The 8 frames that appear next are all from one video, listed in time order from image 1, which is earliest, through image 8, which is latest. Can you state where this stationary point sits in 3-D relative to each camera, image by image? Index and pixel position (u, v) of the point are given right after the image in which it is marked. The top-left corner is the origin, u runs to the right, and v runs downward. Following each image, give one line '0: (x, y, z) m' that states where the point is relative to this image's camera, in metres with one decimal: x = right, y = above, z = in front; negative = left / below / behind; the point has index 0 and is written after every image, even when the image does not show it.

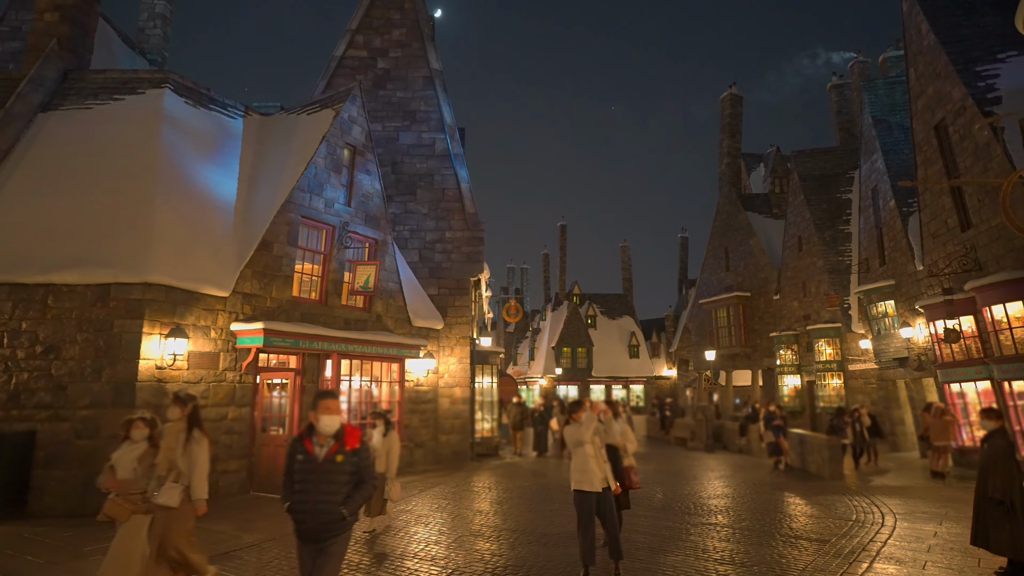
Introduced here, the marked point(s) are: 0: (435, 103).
0: (-2.0, +4.7, +15.6) m
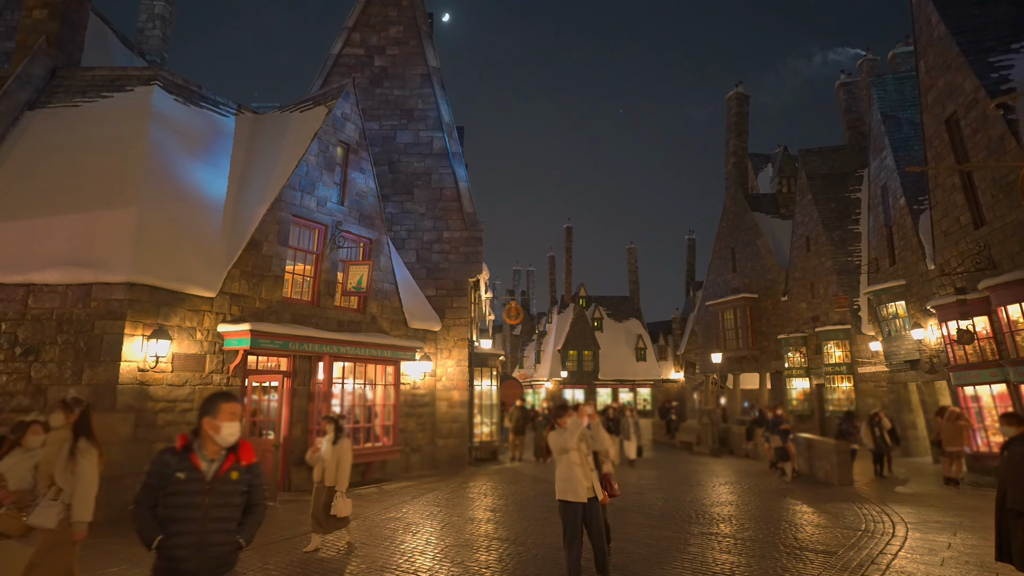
0: (-2.0, +4.7, +15.4) m
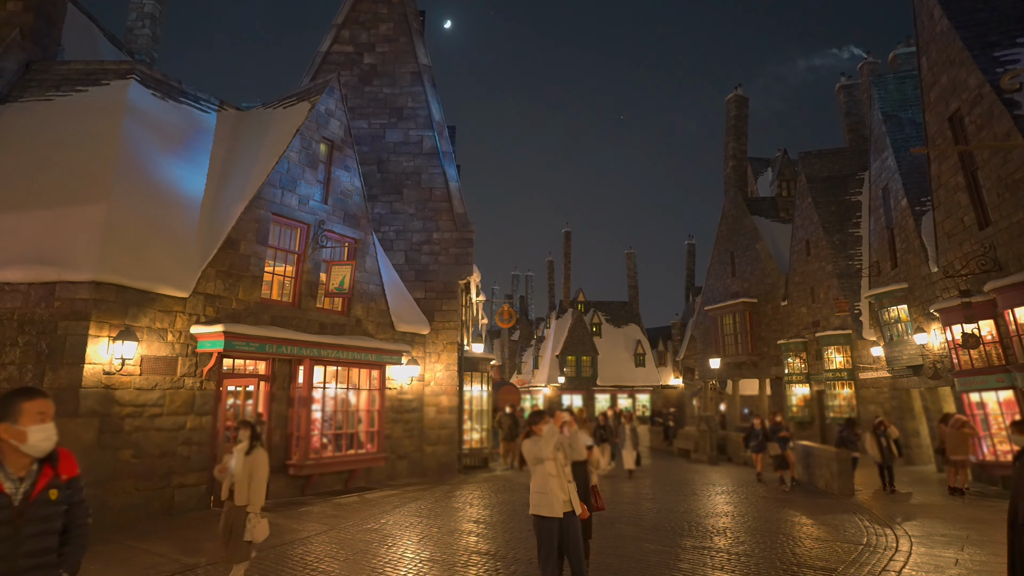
0: (-2.2, +4.6, +15.0) m
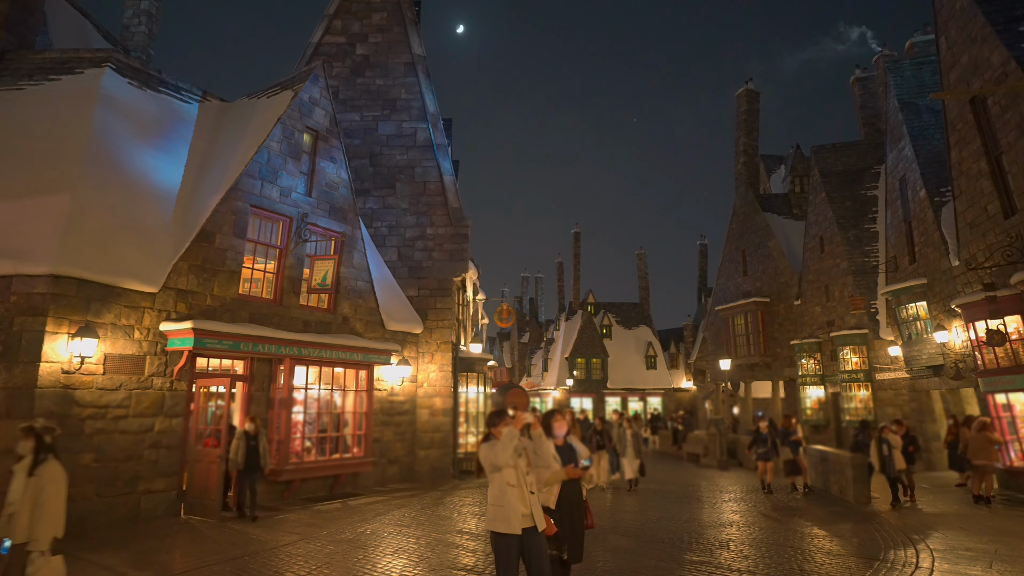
0: (-2.3, +4.7, +14.5) m
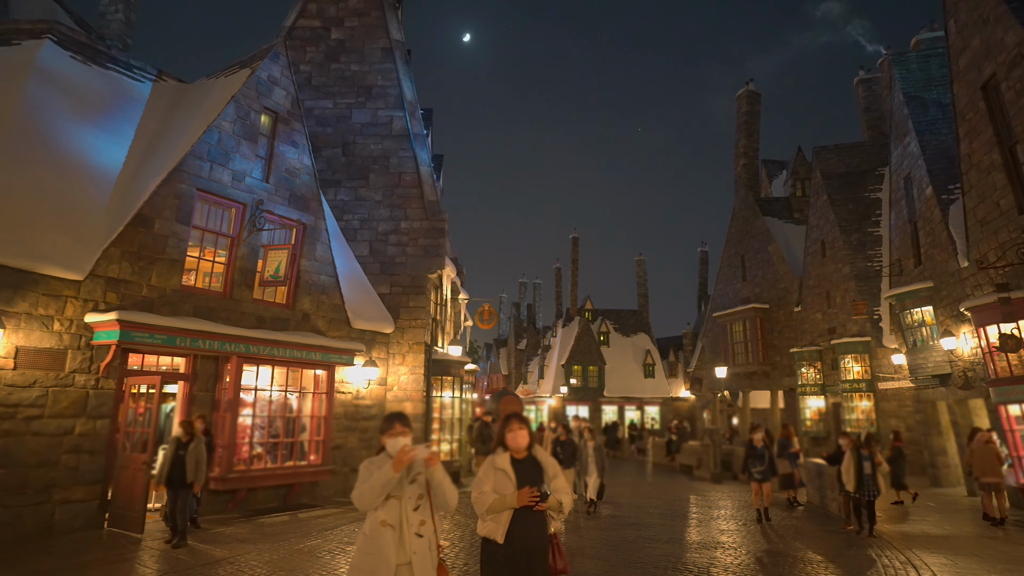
0: (-2.6, +4.7, +13.8) m
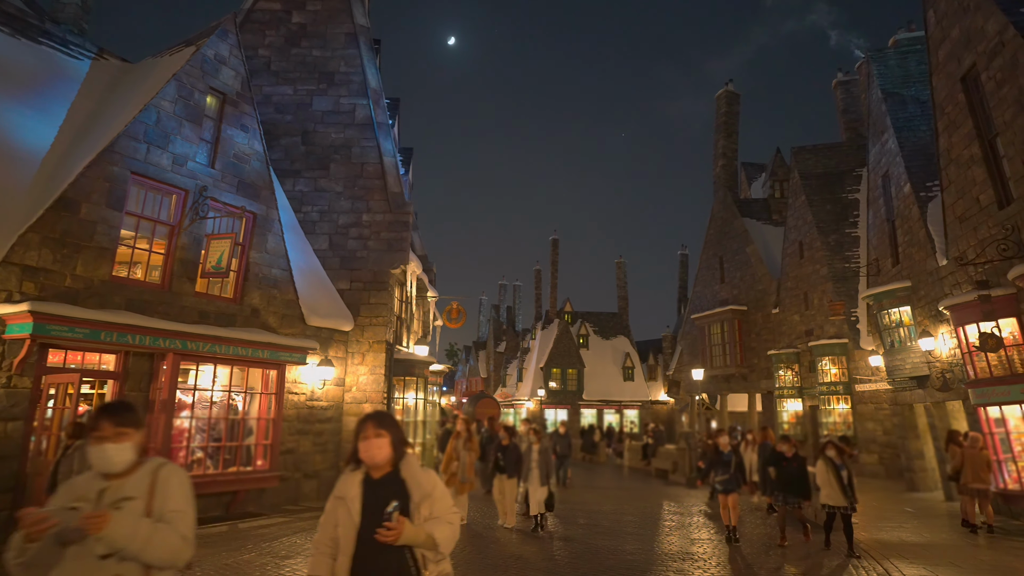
0: (-3.3, +4.8, +13.2) m
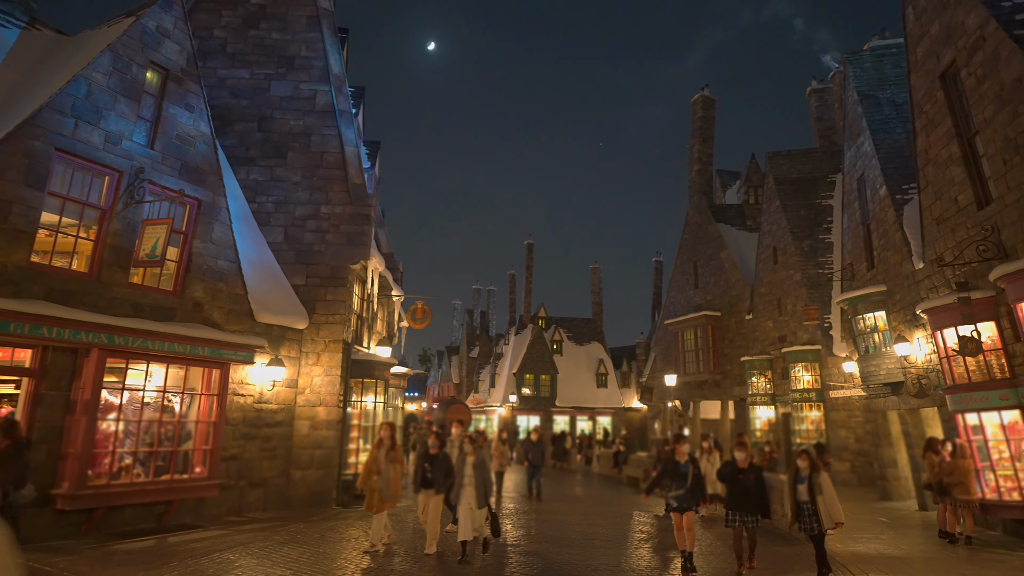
0: (-3.9, +4.9, +12.5) m
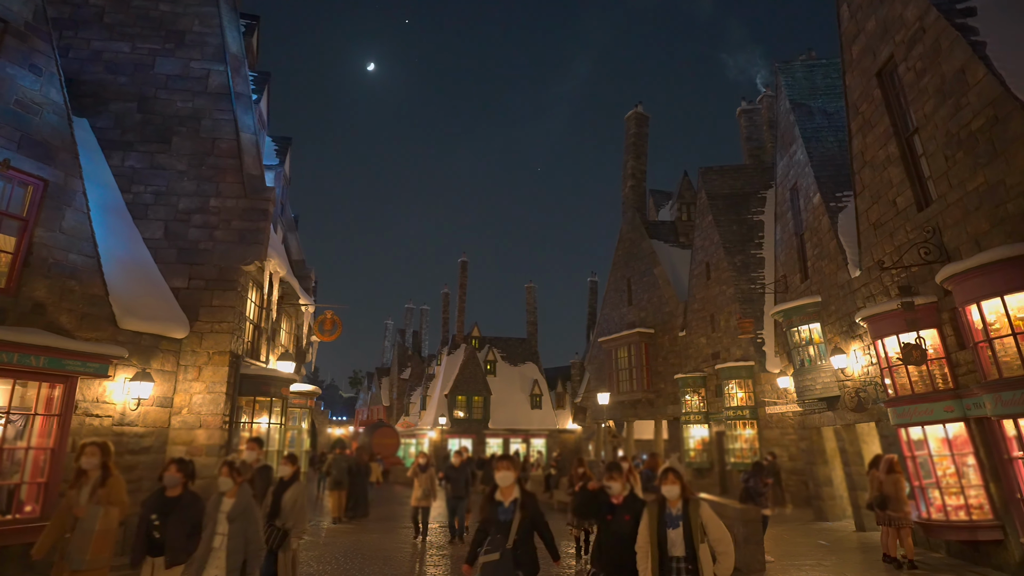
0: (-5.4, +4.8, +11.1) m
